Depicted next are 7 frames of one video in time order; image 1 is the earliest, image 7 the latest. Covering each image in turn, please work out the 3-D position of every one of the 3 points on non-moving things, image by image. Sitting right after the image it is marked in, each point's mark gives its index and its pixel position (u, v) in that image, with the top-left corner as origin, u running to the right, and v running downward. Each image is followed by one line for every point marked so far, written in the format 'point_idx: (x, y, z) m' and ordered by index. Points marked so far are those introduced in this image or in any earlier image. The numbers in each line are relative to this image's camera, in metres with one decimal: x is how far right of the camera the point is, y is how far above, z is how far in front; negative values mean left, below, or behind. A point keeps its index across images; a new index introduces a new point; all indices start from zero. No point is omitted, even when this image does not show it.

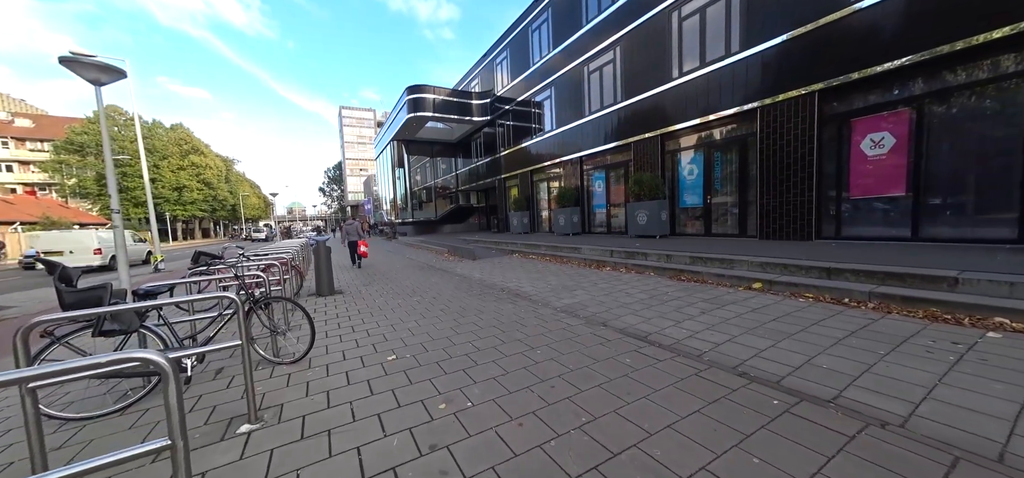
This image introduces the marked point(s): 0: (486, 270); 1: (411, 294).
0: (-0.6, -0.9, +9.1) m
1: (-2.0, -1.1, +6.8) m
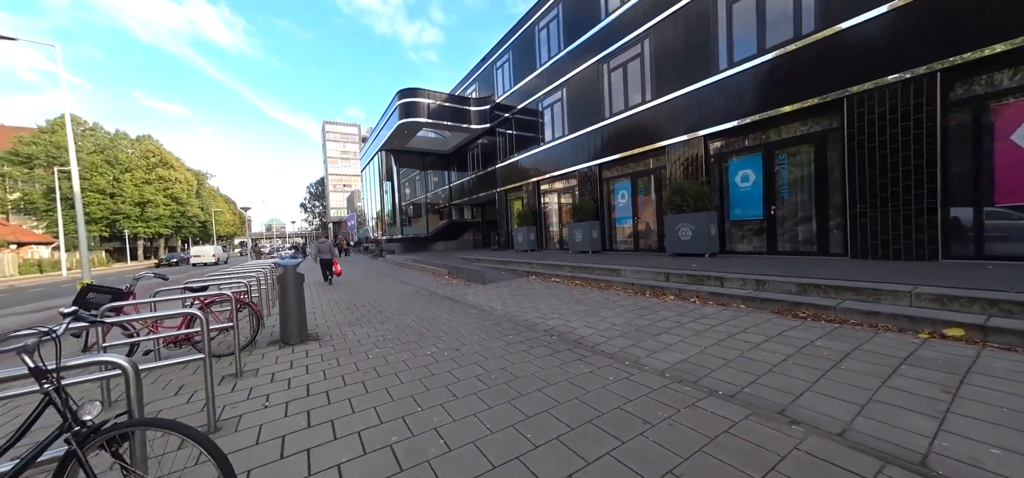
0: (-0.1, -1.3, +7.2) m
1: (-1.3, -1.4, +4.8) m
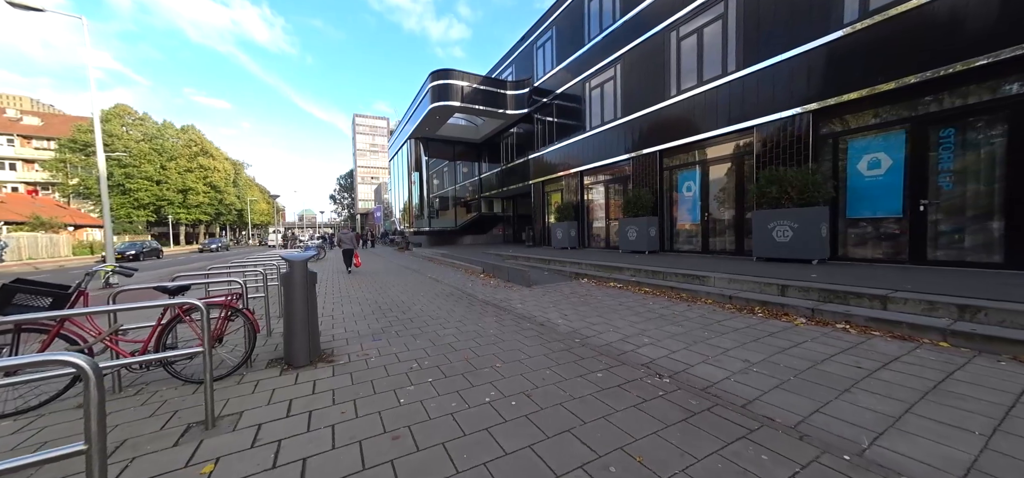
0: (+0.9, -1.2, +5.7) m
1: (-0.5, -1.3, +3.4) m
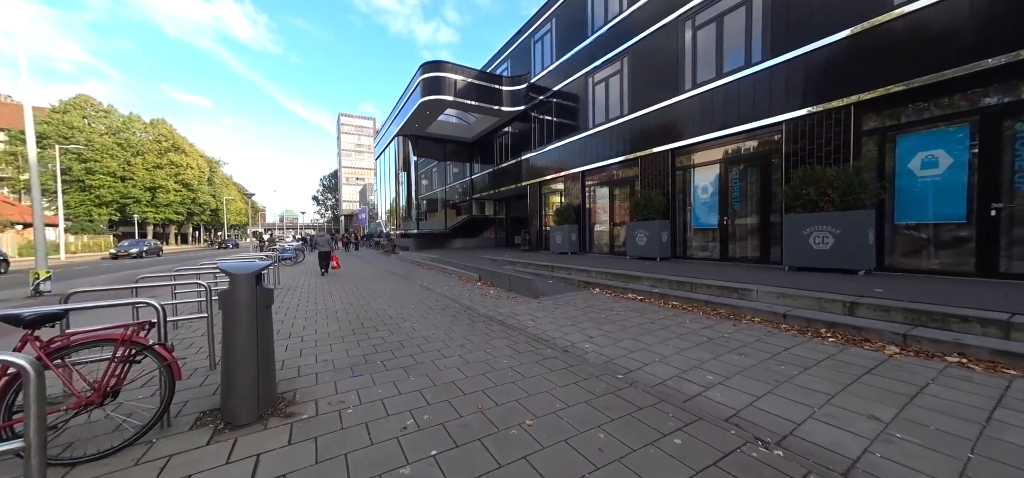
0: (+1.1, -1.3, +4.7) m
1: (-0.2, -1.3, +2.4) m
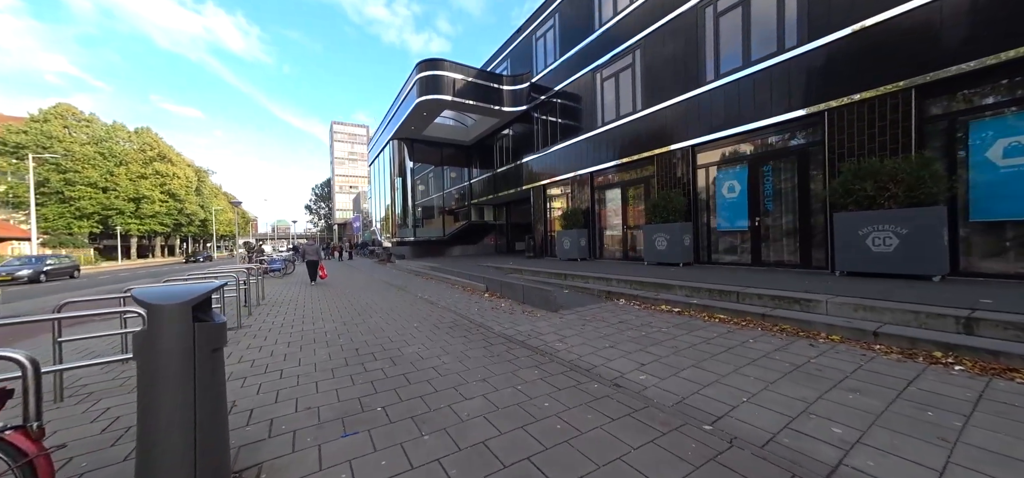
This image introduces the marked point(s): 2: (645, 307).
0: (+1.5, -1.4, +3.8) m
1: (+0.2, -1.4, +1.5) m
2: (+2.5, -1.3, +6.5) m
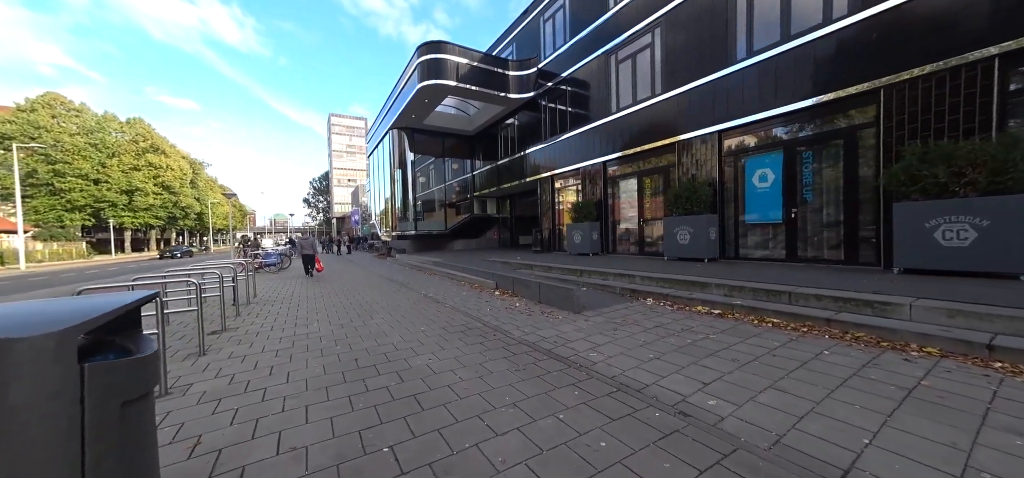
0: (+1.8, -1.3, +3.1) m
1: (+0.5, -1.3, +0.8) m
2: (+2.8, -1.2, +5.9) m
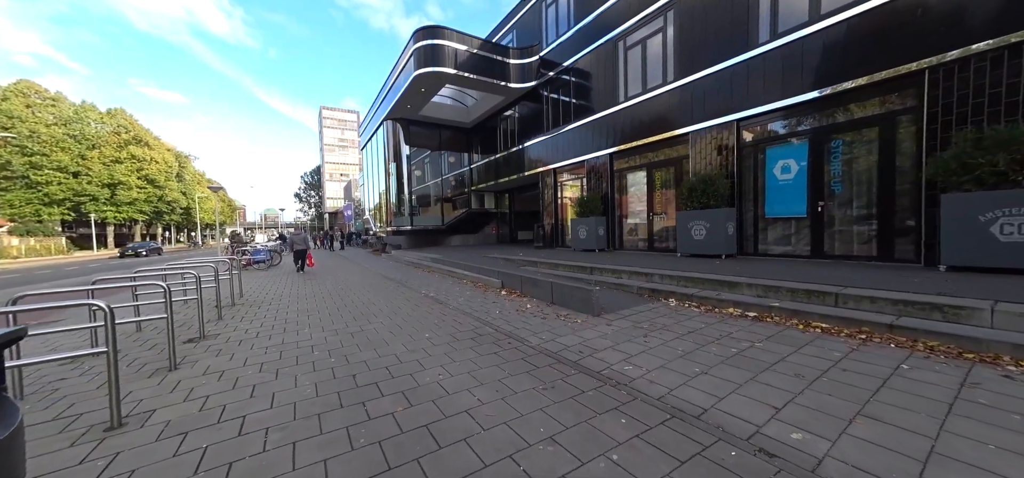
0: (+2.0, -1.3, +2.6) m
1: (+0.8, -1.3, +0.2) m
2: (+3.0, -1.1, +5.3) m
